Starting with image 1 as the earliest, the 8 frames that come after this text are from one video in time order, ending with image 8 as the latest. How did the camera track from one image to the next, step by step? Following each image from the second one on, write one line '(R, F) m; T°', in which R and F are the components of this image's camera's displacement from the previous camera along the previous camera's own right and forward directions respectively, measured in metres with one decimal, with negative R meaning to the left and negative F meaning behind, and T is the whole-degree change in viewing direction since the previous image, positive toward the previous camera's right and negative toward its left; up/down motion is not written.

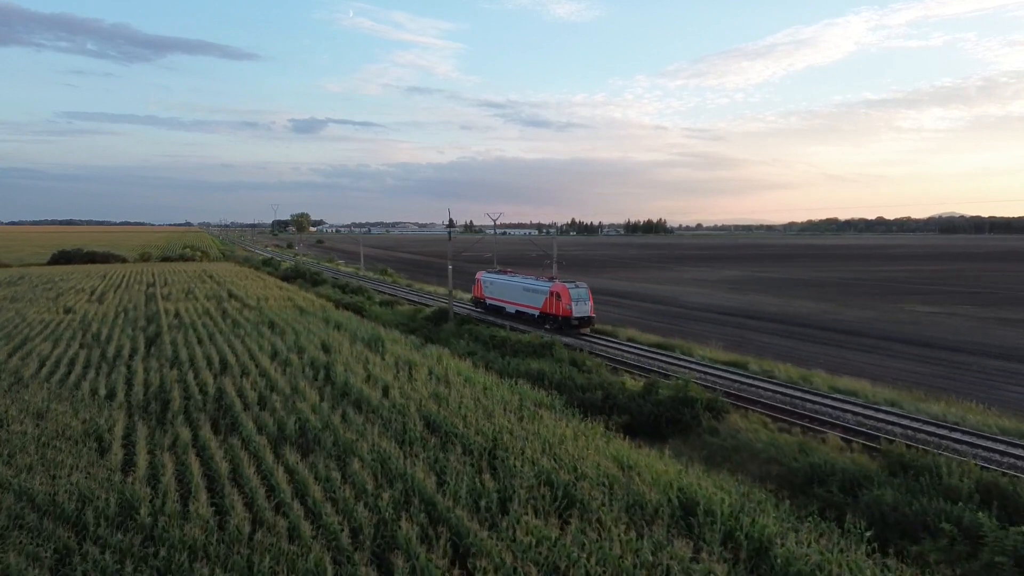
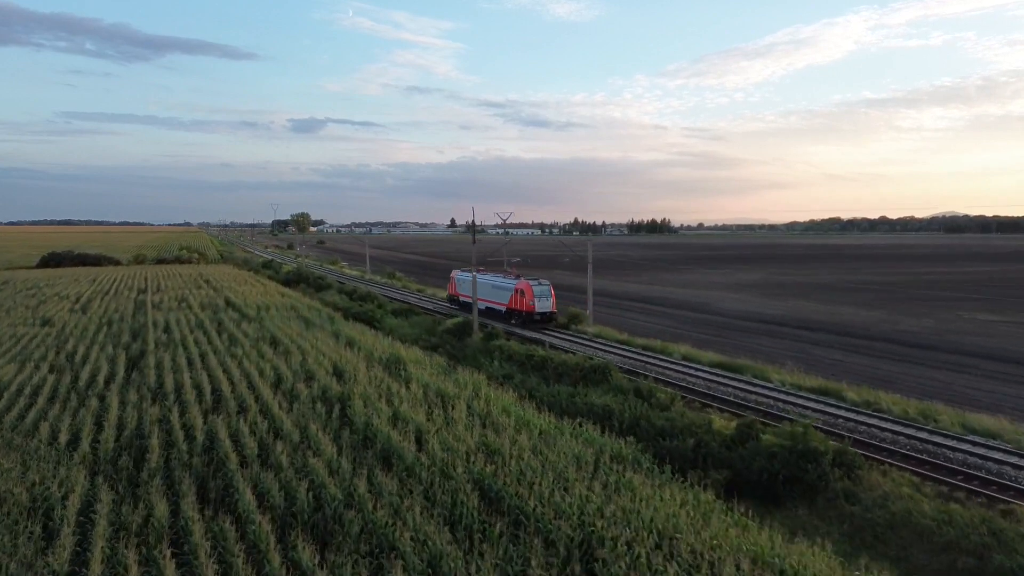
(-0.5, +2.0) m; 0°
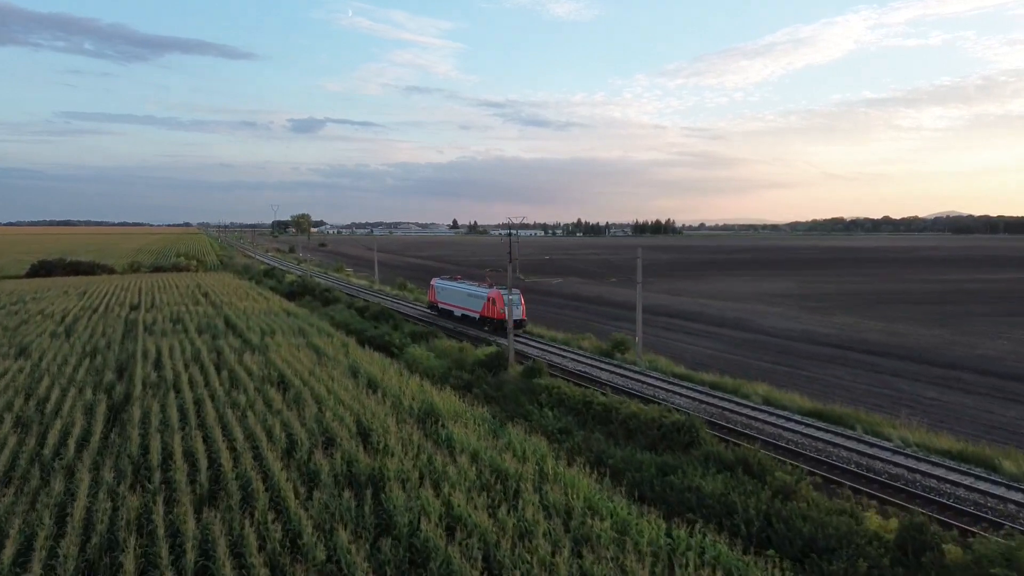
(-0.6, +2.1) m; 0°
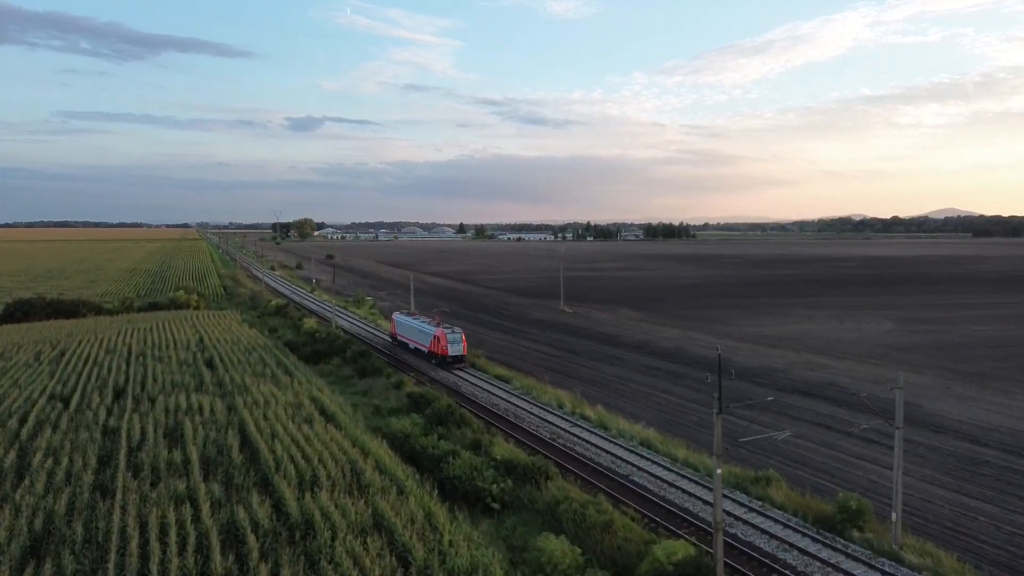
(-1.7, +5.5) m; 0°
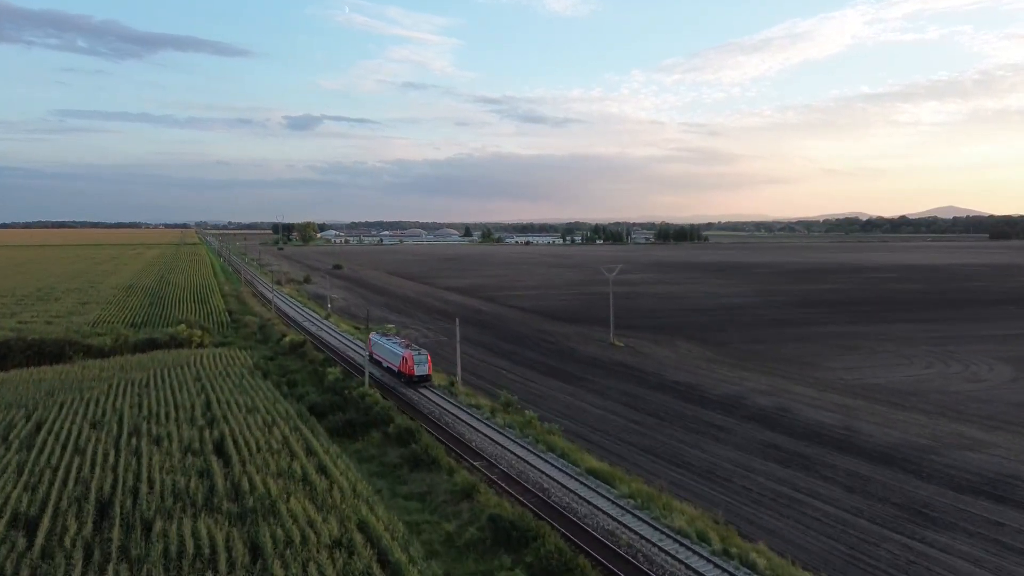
(-1.5, +4.6) m; 0°
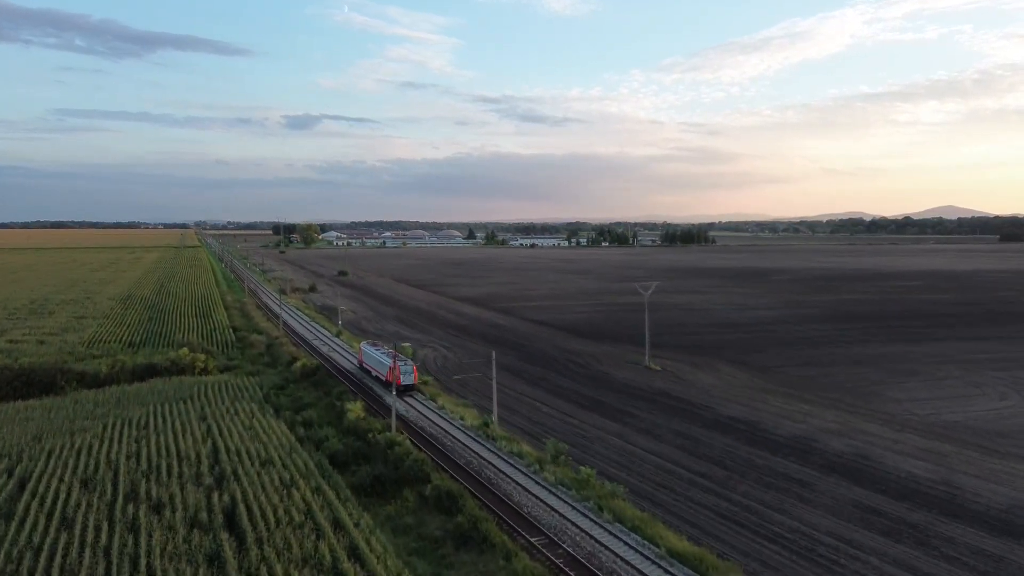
(-0.9, +2.6) m; 0°
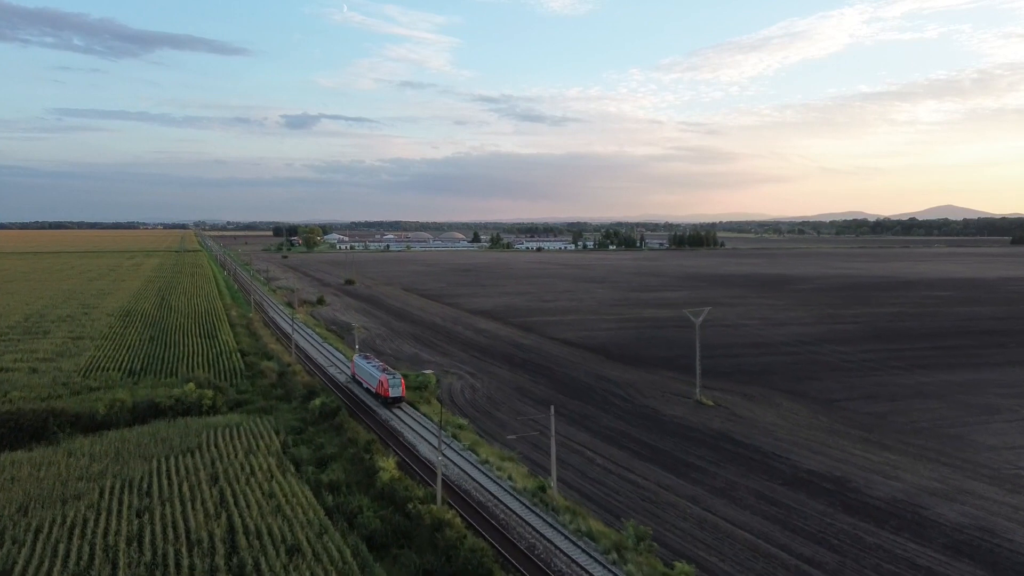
(-1.1, +3.0) m; 0°
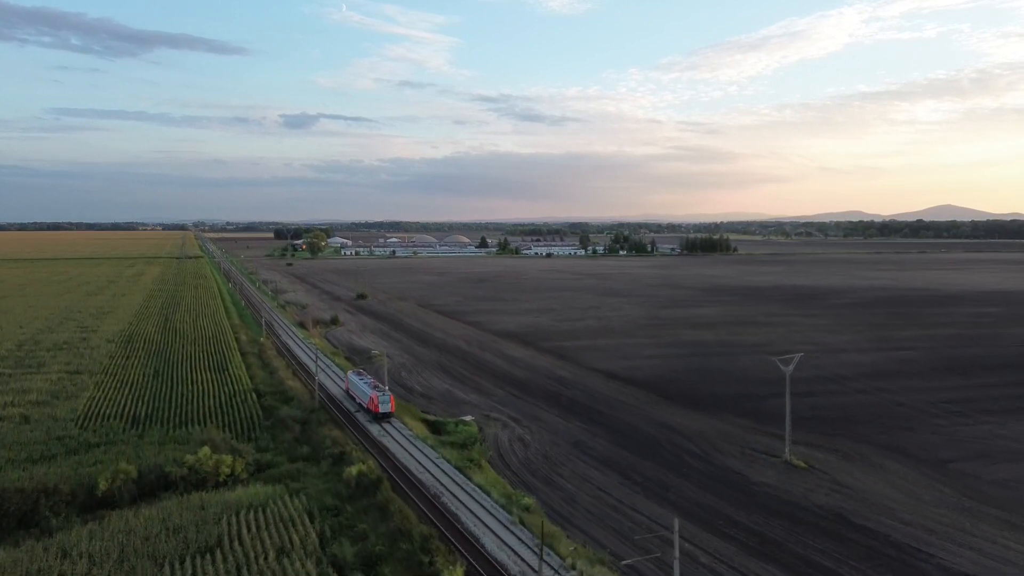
(-1.6, +4.0) m; 0°
